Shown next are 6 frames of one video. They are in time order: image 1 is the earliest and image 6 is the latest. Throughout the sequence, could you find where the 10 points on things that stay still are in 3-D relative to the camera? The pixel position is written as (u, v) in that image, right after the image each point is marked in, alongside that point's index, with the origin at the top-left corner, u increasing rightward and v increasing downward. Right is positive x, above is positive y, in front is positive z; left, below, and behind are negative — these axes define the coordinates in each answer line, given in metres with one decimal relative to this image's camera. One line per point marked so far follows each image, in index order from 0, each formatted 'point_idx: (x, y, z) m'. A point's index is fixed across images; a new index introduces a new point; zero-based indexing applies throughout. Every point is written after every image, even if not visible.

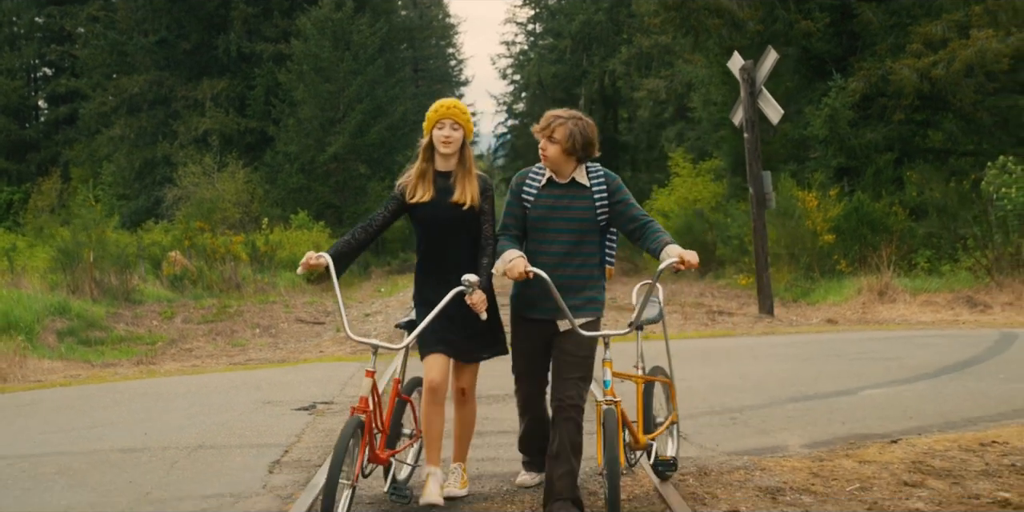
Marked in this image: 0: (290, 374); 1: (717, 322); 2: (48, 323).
0: (-2.0, -1.1, +11.3) m
1: (+3.0, -1.0, +18.2) m
2: (-6.9, -1.0, +18.3) m
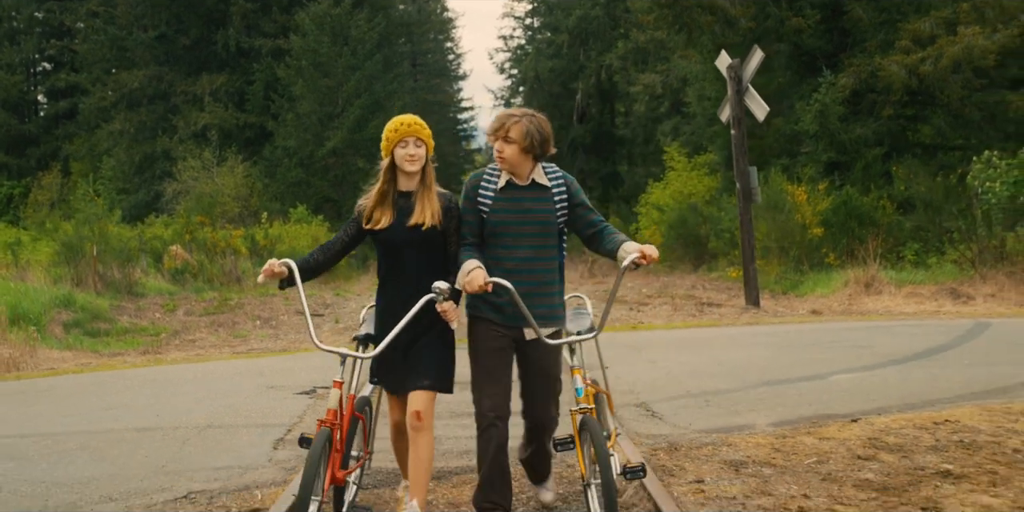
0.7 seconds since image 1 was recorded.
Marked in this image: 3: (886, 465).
0: (-2.1, -1.0, +11.9) m
1: (+2.9, -0.9, +18.7) m
2: (-7.0, -0.9, +18.8) m
3: (+2.0, -1.1, +6.7) m
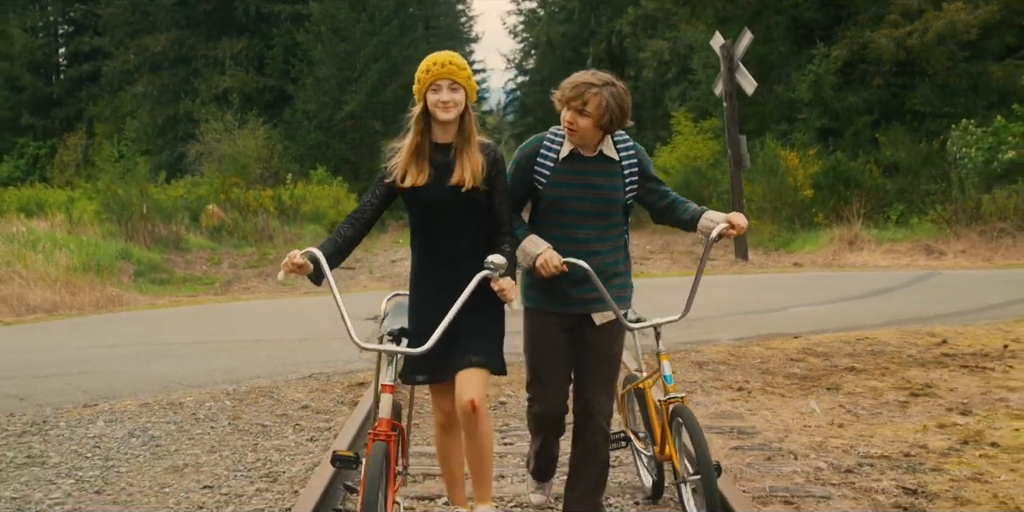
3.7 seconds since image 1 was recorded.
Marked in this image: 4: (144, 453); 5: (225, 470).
0: (-1.9, -0.5, +14.3) m
1: (+3.1, -0.2, +21.1) m
2: (-6.7, -0.2, +21.3) m
3: (+2.2, -0.8, +9.1) m
4: (-1.8, -1.0, +6.2) m
5: (-1.3, -1.0, +5.8) m
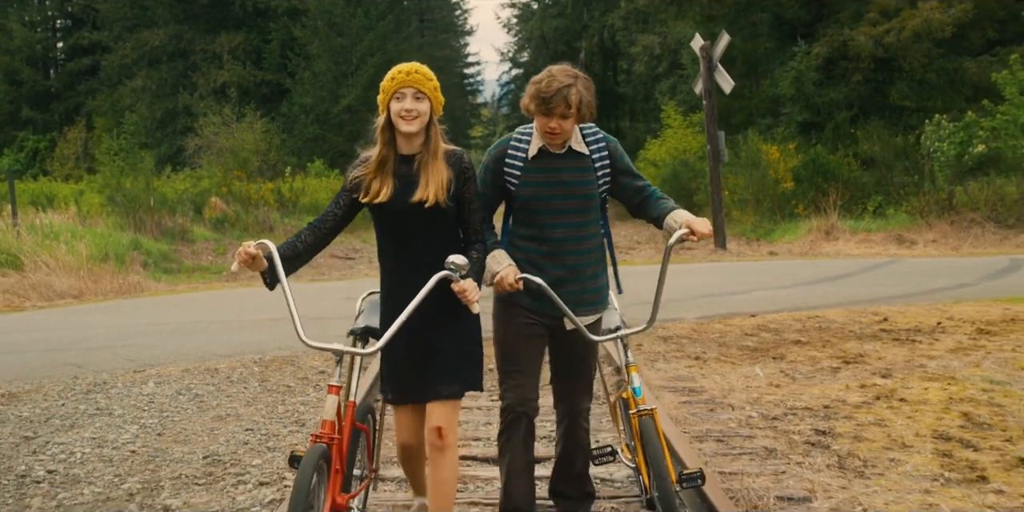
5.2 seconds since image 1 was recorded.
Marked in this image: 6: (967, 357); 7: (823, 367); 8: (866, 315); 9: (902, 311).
0: (-2.0, -0.4, +15.6) m
1: (+3.0, 0.0, +22.4) m
2: (-6.8, 0.0, +22.6) m
3: (+2.1, -0.7, +10.4) m
4: (-1.9, -0.9, +7.4) m
5: (-1.4, -0.9, +7.1) m
6: (+3.5, -0.8, +9.6) m
7: (+2.3, -0.8, +9.1) m
8: (+3.3, -0.5, +11.7) m
9: (+3.8, -0.5, +12.1) m
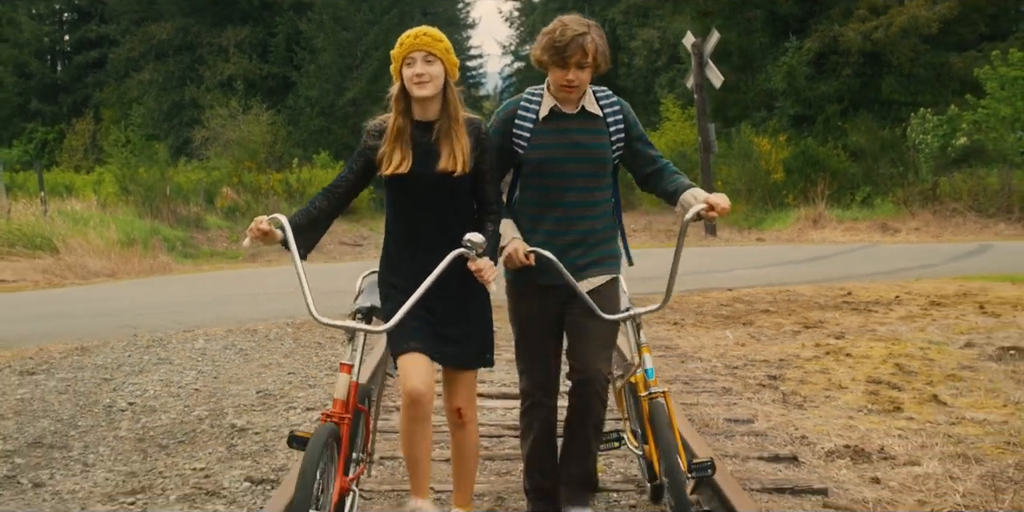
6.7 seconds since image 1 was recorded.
0: (-2.0, -0.1, +16.9) m
1: (+3.0, +0.3, +23.6) m
2: (-6.8, +0.3, +23.8) m
3: (+2.1, -0.5, +11.7) m
4: (-1.9, -0.7, +8.7) m
5: (-1.4, -0.7, +8.3) m
6: (+3.5, -0.6, +10.9) m
7: (+2.3, -0.6, +10.4) m
8: (+3.3, -0.3, +13.0) m
9: (+3.8, -0.3, +13.4) m
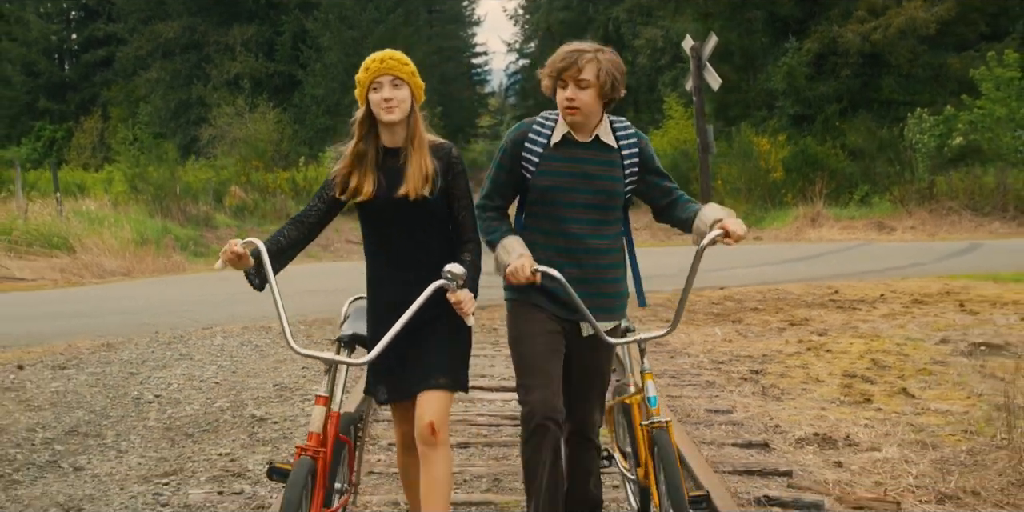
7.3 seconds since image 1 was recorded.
0: (-2.0, -0.1, +17.4) m
1: (+3.1, +0.3, +24.2) m
2: (-6.7, +0.3, +24.4) m
3: (+2.1, -0.5, +12.2) m
4: (-1.9, -0.7, +9.3) m
5: (-1.4, -0.7, +8.9) m
6: (+3.5, -0.6, +11.4) m
7: (+2.3, -0.6, +10.9) m
8: (+3.4, -0.3, +13.5) m
9: (+3.8, -0.3, +13.9) m
